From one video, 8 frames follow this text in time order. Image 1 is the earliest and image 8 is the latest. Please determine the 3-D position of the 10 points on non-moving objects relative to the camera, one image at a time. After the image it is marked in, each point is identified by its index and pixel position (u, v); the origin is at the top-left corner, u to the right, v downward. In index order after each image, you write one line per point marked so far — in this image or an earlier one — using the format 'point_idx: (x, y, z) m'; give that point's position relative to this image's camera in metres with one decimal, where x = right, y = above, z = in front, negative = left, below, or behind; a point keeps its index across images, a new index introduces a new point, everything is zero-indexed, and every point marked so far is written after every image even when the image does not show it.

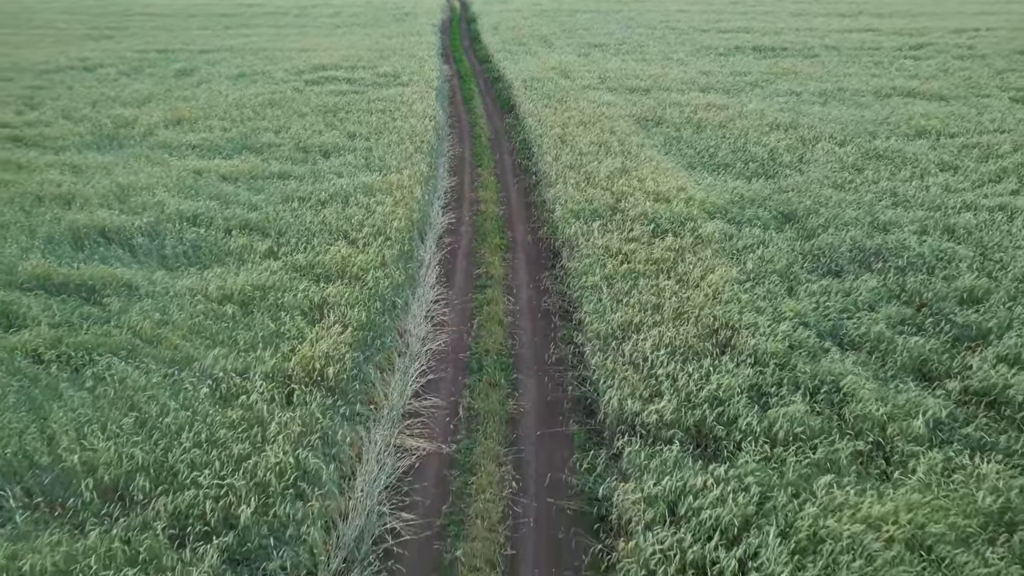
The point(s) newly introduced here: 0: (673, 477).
0: (+1.7, -1.9, +6.8) m
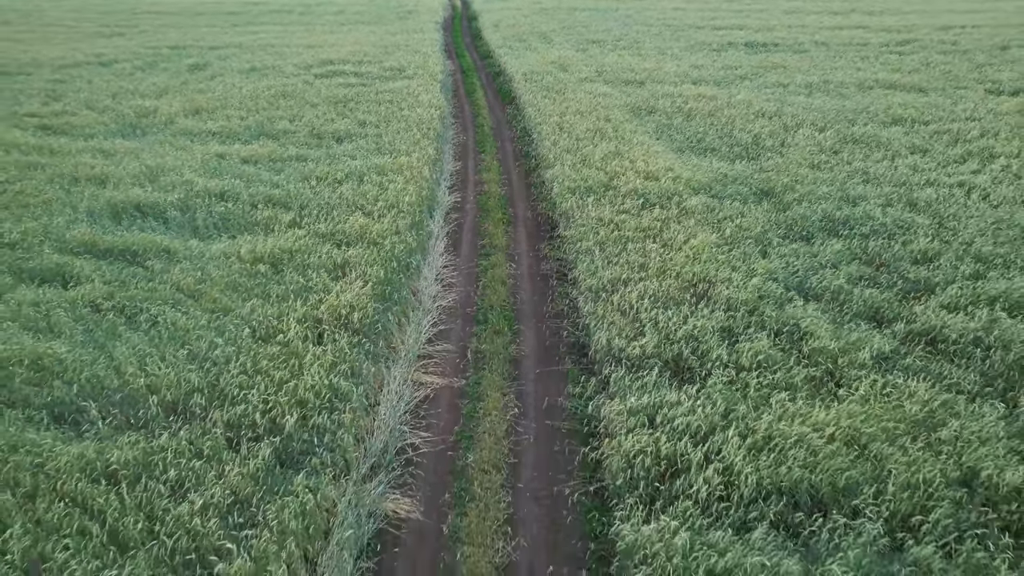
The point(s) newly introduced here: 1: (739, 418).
0: (+1.7, -1.3, +8.0) m
1: (+2.6, -1.5, +7.6) m
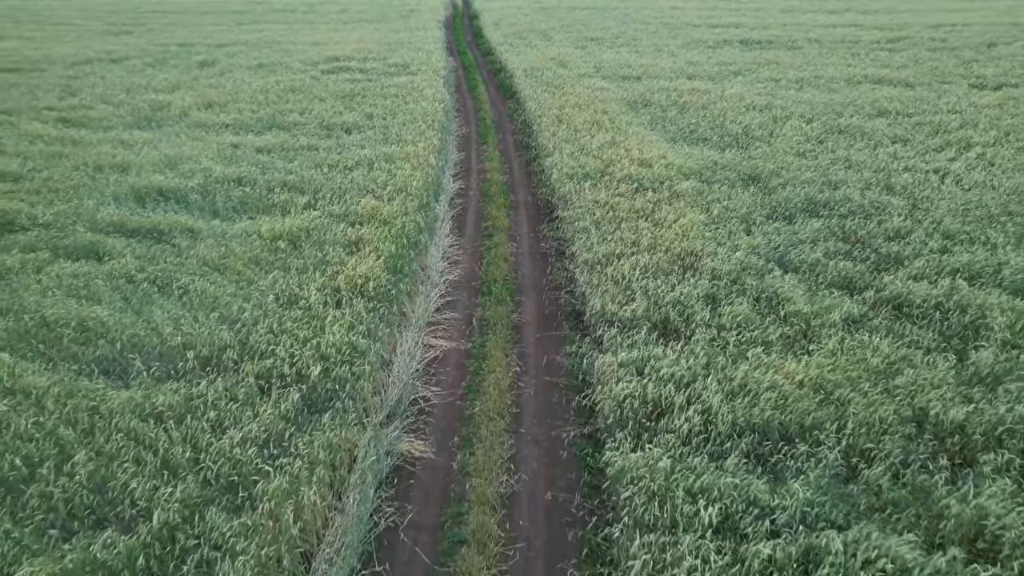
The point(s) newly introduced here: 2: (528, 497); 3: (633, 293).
0: (+1.7, -0.8, +8.9) m
1: (+2.6, -1.0, +8.4) m
2: (+0.2, -2.4, +7.4) m
3: (+1.9, -0.1, +10.3) m
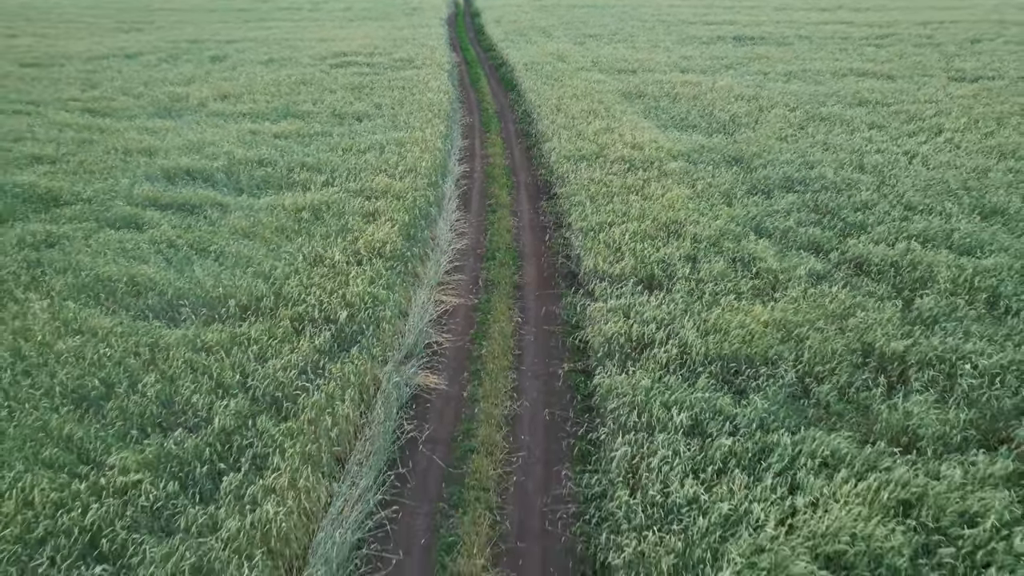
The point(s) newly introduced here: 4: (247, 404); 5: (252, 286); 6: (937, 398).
0: (+1.8, -0.2, +10.1) m
1: (+2.7, -0.3, +9.6) m
2: (+0.2, -1.7, +8.6) m
3: (+1.9, +0.6, +11.5) m
4: (-3.2, -1.4, +8.0) m
5: (-4.1, 0.0, +10.5) m
6: (+5.0, -1.3, +7.8) m
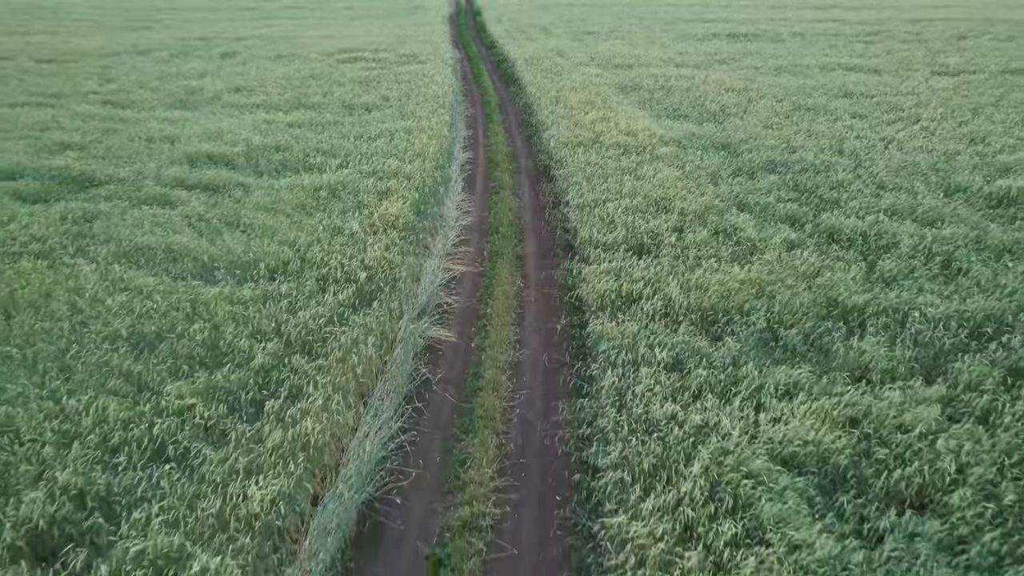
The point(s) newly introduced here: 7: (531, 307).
0: (+1.8, +0.4, +11.2) m
1: (+2.7, +0.2, +10.7) m
2: (+0.3, -1.1, +9.7) m
3: (+2.0, +1.2, +12.6) m
4: (-3.1, -0.8, +9.1) m
5: (-4.1, +0.6, +11.6) m
6: (+5.0, -0.7, +8.9) m
7: (+0.3, -0.3, +11.2) m
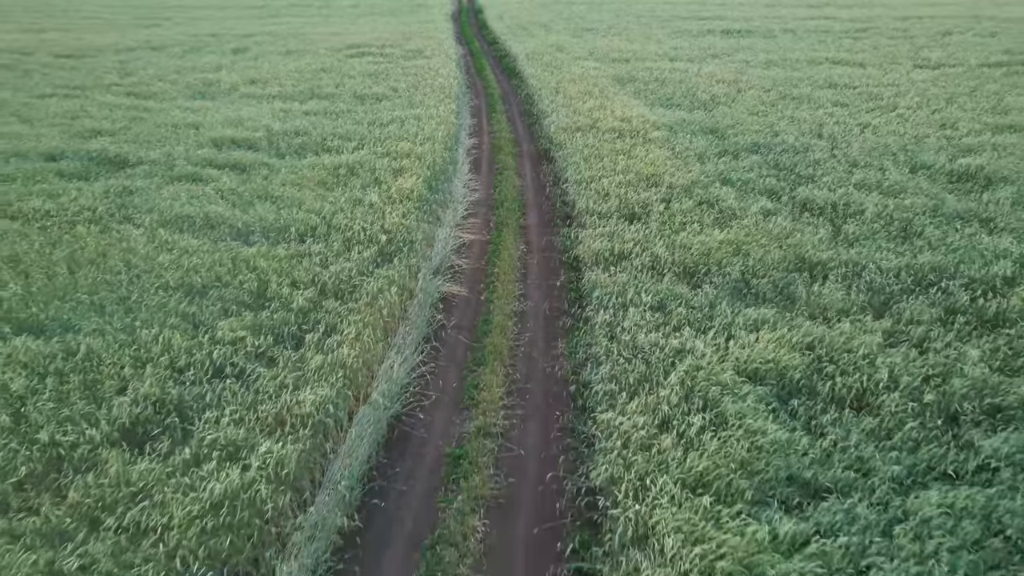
0: (+1.9, +1.1, +12.5) m
1: (+2.8, +1.0, +12.0) m
2: (+0.4, -0.4, +11.0) m
3: (+2.0, +1.9, +13.9) m
4: (-3.1, -0.1, +10.4) m
5: (-4.0, +1.3, +12.9) m
6: (+5.1, +0.1, +10.2) m
7: (+0.4, +0.4, +12.5) m
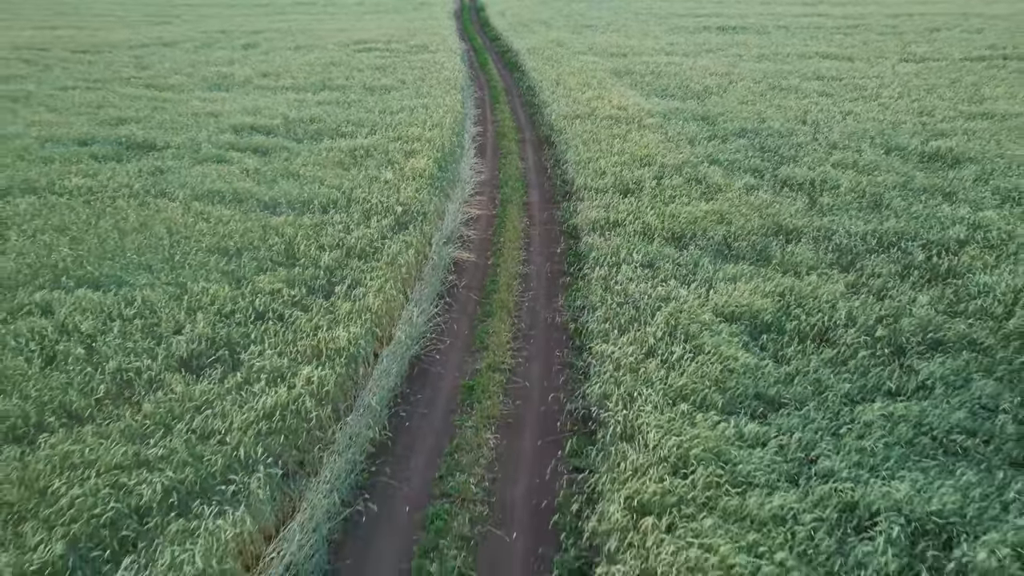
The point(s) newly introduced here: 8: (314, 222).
0: (+2.0, +1.8, +13.7) m
1: (+2.9, +1.6, +13.2) m
2: (+0.4, +0.3, +12.2) m
3: (+2.1, +2.5, +15.1) m
4: (-3.0, +0.6, +11.6) m
5: (-3.9, +2.0, +14.0) m
6: (+5.2, +0.7, +11.4) m
7: (+0.5, +1.0, +13.6) m
8: (-3.8, +1.3, +12.7) m
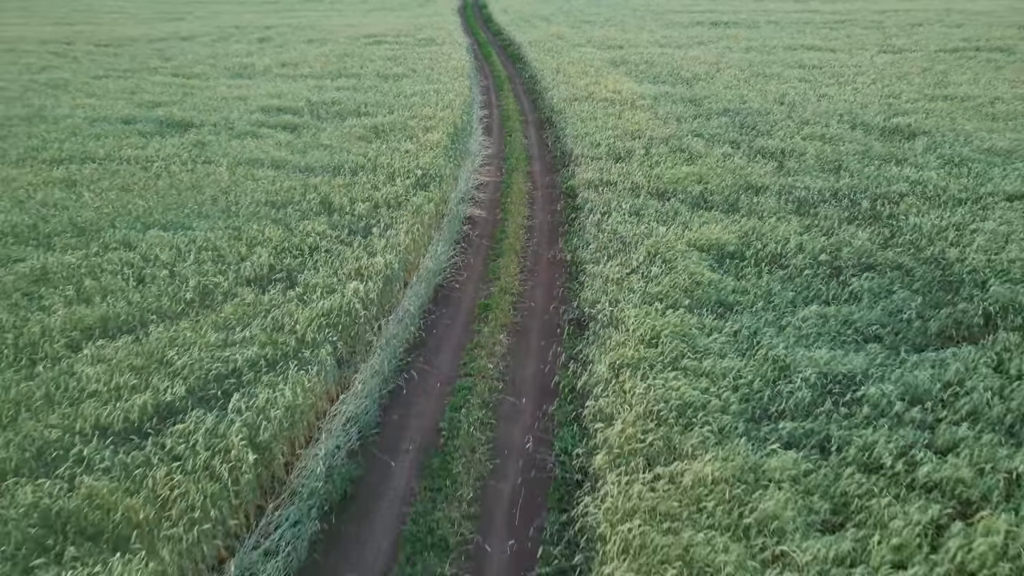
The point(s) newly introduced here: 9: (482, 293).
0: (+2.1, +2.9, +15.6) m
1: (+3.0, +2.7, +15.1) m
2: (+0.6, +1.3, +14.1) m
3: (+2.3, +3.6, +17.0) m
4: (-2.8, +1.7, +13.5) m
5: (-3.8, +3.1, +16.0) m
6: (+5.3, +1.8, +13.3) m
7: (+0.6, +2.1, +15.5) m
8: (-3.7, +2.3, +14.6) m
9: (-0.5, -0.1, +11.3) m
